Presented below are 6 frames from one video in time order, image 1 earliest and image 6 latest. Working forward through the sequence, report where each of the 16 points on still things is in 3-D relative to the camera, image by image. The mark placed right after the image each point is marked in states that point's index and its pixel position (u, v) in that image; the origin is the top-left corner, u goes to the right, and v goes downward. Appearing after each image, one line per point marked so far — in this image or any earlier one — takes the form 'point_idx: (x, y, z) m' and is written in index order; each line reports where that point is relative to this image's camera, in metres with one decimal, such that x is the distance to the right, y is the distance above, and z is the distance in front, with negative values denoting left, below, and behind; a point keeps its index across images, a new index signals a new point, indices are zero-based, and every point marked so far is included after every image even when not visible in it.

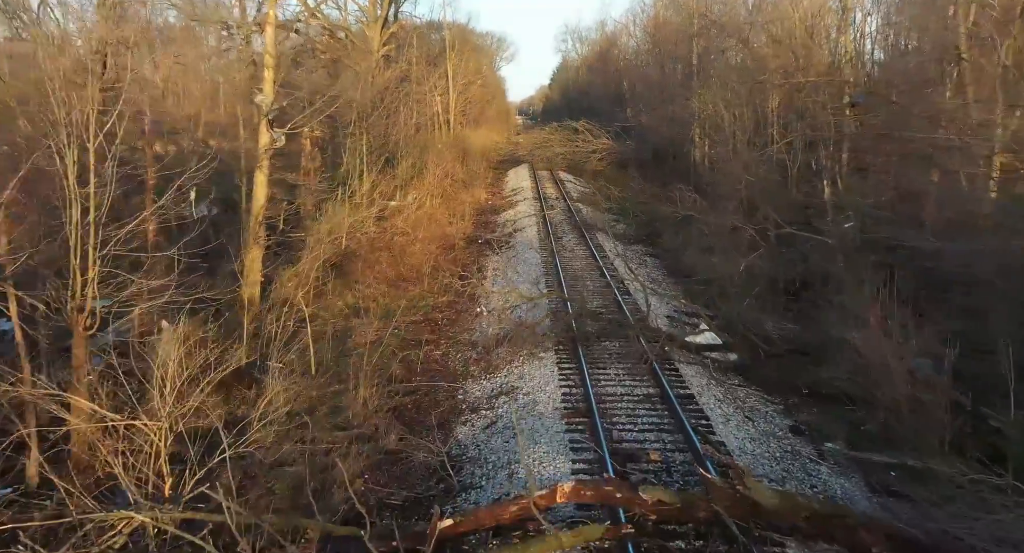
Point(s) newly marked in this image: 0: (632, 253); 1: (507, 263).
0: (+3.0, +0.6, +15.3) m
1: (-0.1, +0.2, +13.9) m
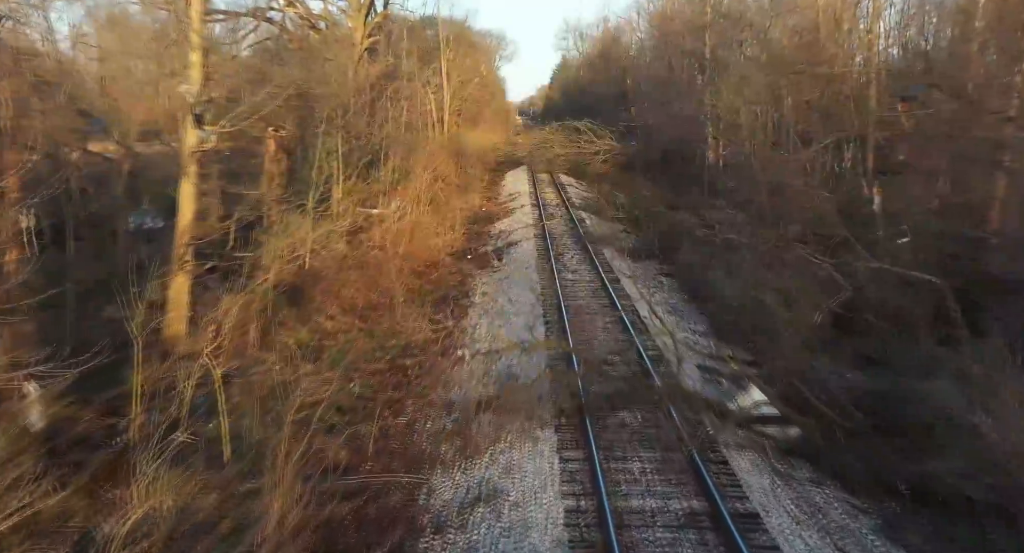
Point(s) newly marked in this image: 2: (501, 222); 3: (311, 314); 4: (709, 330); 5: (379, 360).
0: (+2.8, +0.1, +13.1) m
1: (-0.2, -0.2, +11.8) m
2: (-0.4, +1.7, +19.5) m
3: (-3.4, -0.6, +10.2) m
4: (+3.1, -0.9, +9.7) m
5: (-1.8, -1.2, +8.4) m
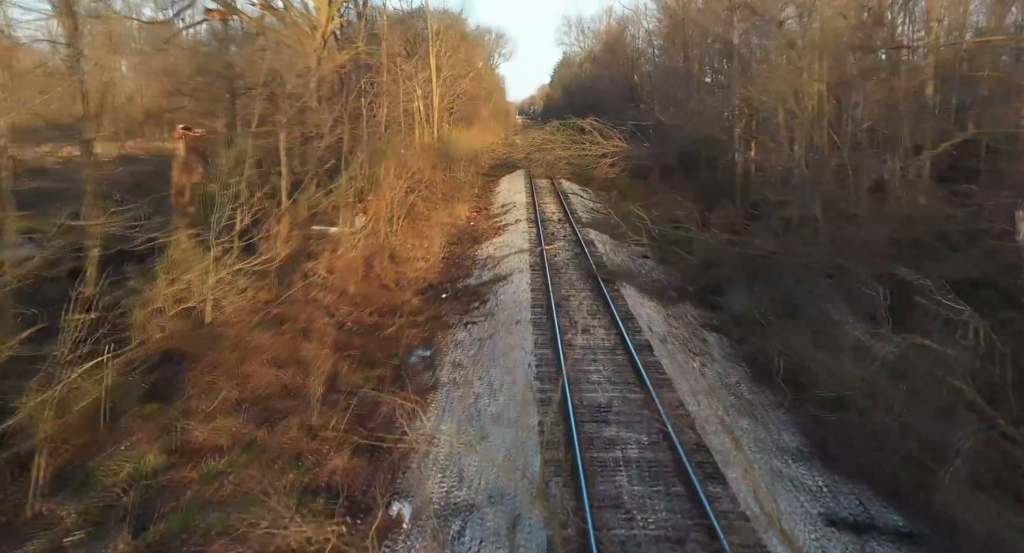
0: (+2.6, -0.8, +9.4) m
1: (-0.5, -1.1, +8.1) m
2: (-0.6, +0.8, +15.8) m
3: (-3.6, -1.5, +6.6) m
4: (+2.9, -1.7, +6.0) m
5: (-2.1, -2.0, +4.8) m
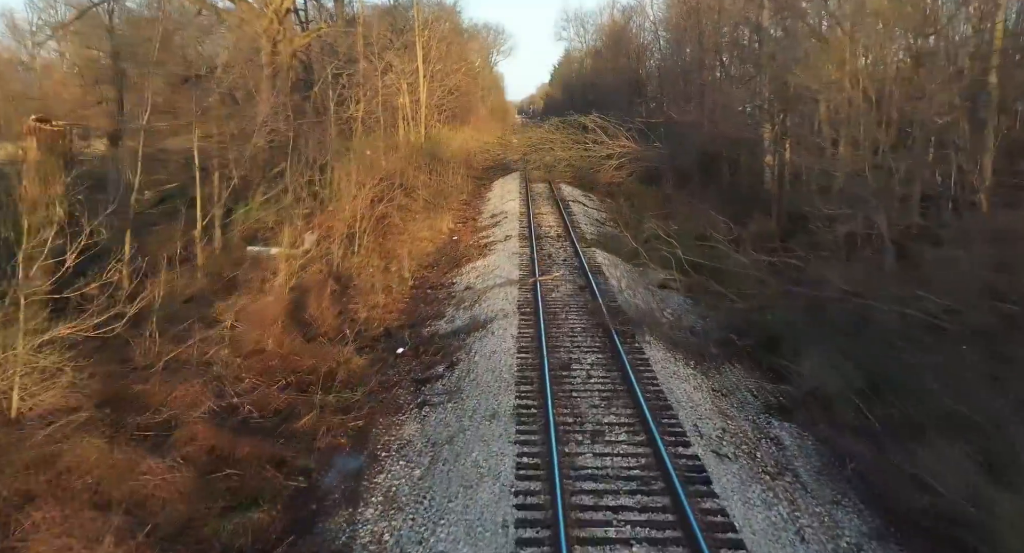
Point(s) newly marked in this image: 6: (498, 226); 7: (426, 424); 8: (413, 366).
0: (+2.4, -1.4, +6.3) m
1: (-0.7, -1.7, +5.0) m
2: (-0.8, +0.2, +12.7) m
3: (-3.8, -2.1, +3.5) m
4: (+2.6, -2.3, +2.9) m
5: (-2.3, -2.6, +1.7) m
6: (-0.4, +1.4, +16.8) m
7: (-0.9, -1.5, +6.2) m
8: (-1.2, -1.1, +7.8) m
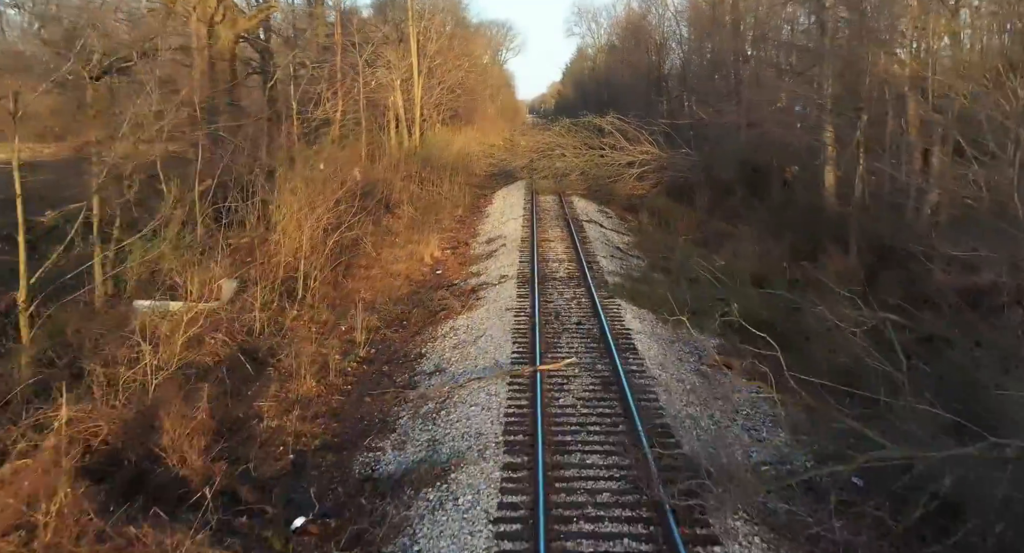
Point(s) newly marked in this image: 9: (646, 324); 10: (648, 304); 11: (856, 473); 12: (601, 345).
0: (+2.2, -2.4, +2.8) m
1: (-1.0, -2.7, +1.5) m
2: (-0.9, -0.8, +9.2) m
3: (-4.1, -3.0, 0.0) m
4: (+2.4, -3.3, -0.7) m
5: (-2.6, -3.6, -1.8) m
6: (-0.4, +0.5, +13.3) m
7: (-1.1, -2.4, +2.7) m
8: (-1.4, -2.1, +4.3) m
9: (+1.9, -0.6, +8.8) m
10: (+2.2, -0.4, +9.7) m
11: (+3.0, -1.7, +5.1) m
12: (+1.1, -0.8, +7.8) m
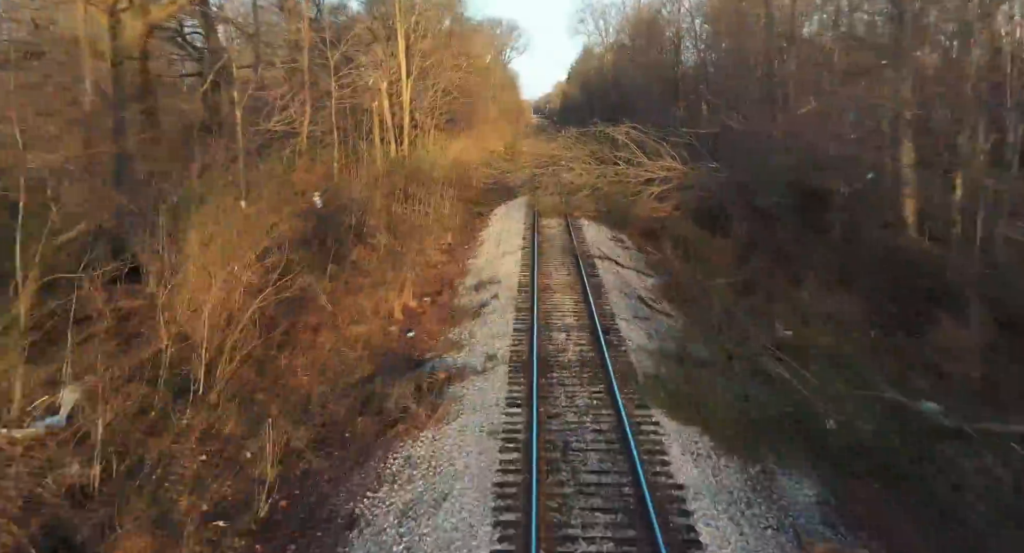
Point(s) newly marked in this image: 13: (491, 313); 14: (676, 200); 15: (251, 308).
0: (+2.0, -3.4, -0.4) m
1: (-1.2, -3.7, -1.6) m
2: (-1.1, -1.8, +6.1) m
3: (-4.3, -4.1, -3.1) m
4: (+2.1, -4.4, -3.8) m
5: (-2.8, -4.6, -4.9) m
6: (-0.5, -0.6, +10.2) m
7: (-1.3, -3.5, -0.4) m
8: (-1.6, -3.1, +1.3) m
9: (+1.8, -1.7, +5.7) m
10: (+2.1, -1.4, +6.6) m
11: (+2.8, -2.7, +1.9) m
12: (+1.0, -1.9, +4.7) m
13: (-0.3, -0.5, +10.3) m
14: (+4.9, +2.4, +18.4) m
15: (-3.6, -0.4, +8.5) m
